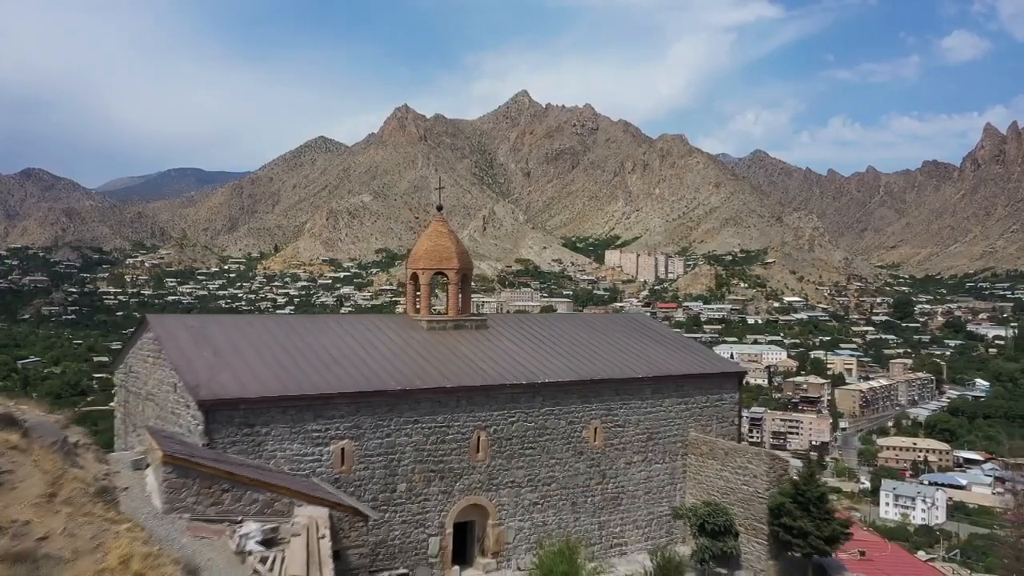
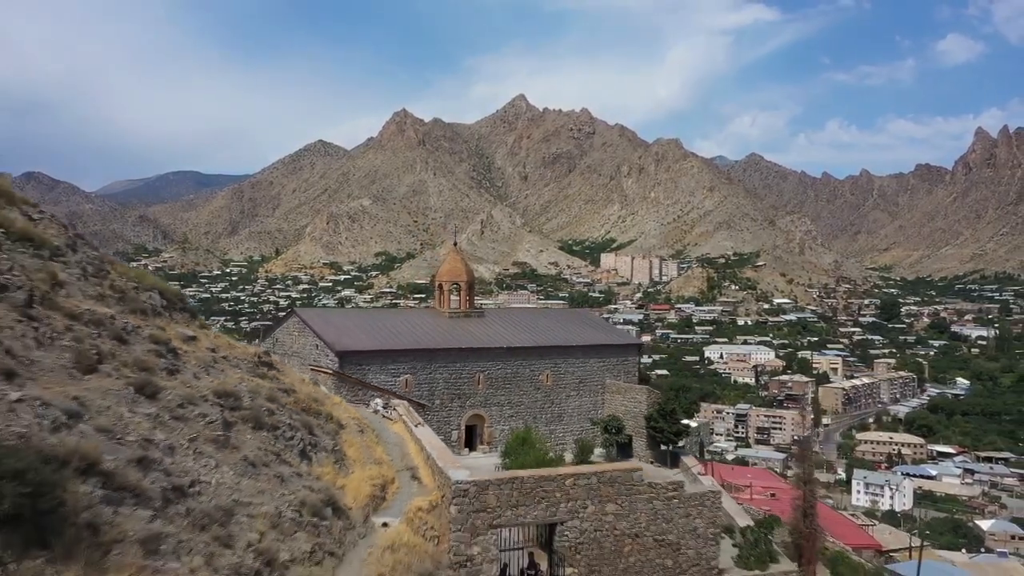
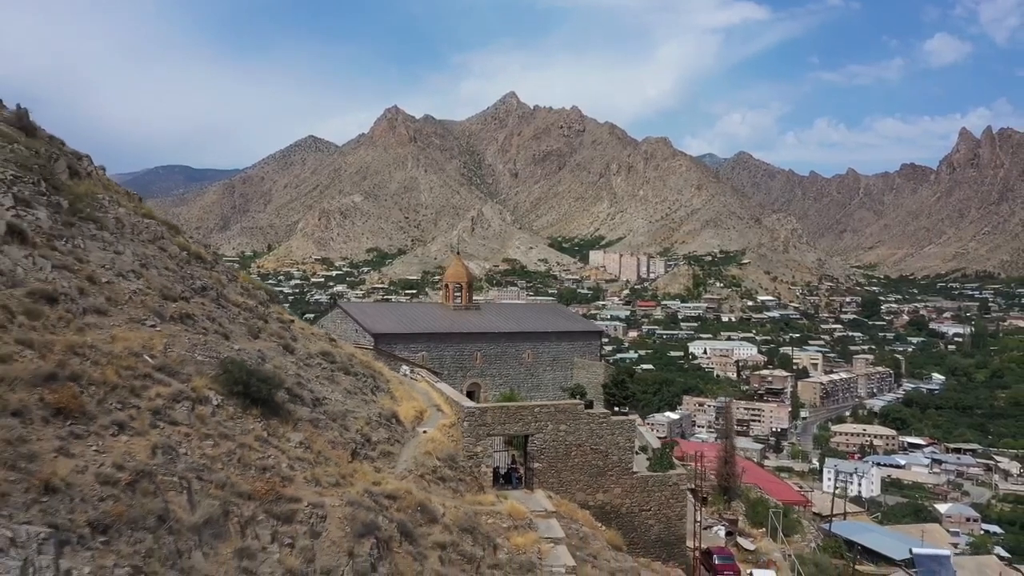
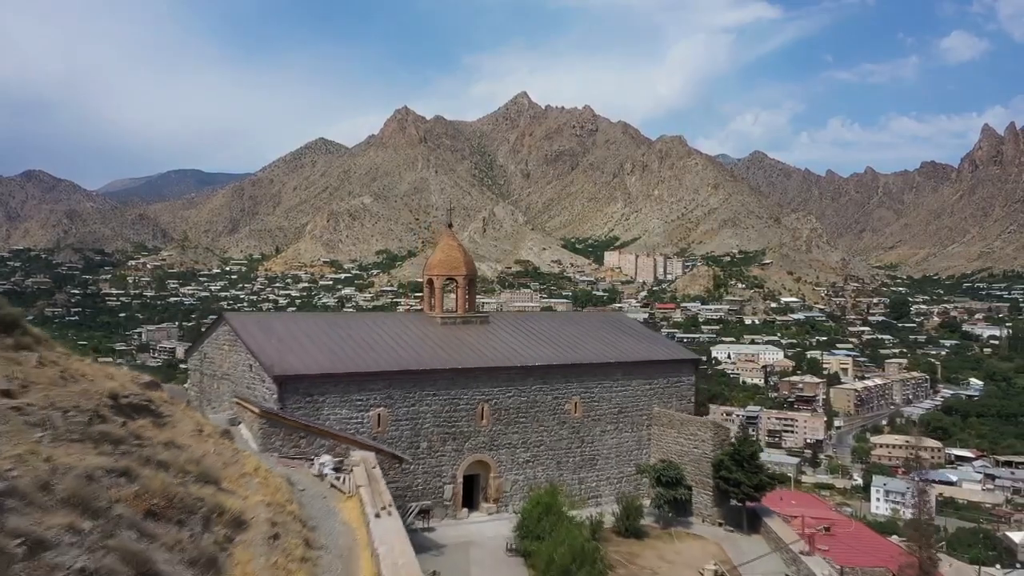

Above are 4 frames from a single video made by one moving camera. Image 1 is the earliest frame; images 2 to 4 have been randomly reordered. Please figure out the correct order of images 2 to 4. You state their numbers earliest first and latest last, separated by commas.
4, 2, 3
